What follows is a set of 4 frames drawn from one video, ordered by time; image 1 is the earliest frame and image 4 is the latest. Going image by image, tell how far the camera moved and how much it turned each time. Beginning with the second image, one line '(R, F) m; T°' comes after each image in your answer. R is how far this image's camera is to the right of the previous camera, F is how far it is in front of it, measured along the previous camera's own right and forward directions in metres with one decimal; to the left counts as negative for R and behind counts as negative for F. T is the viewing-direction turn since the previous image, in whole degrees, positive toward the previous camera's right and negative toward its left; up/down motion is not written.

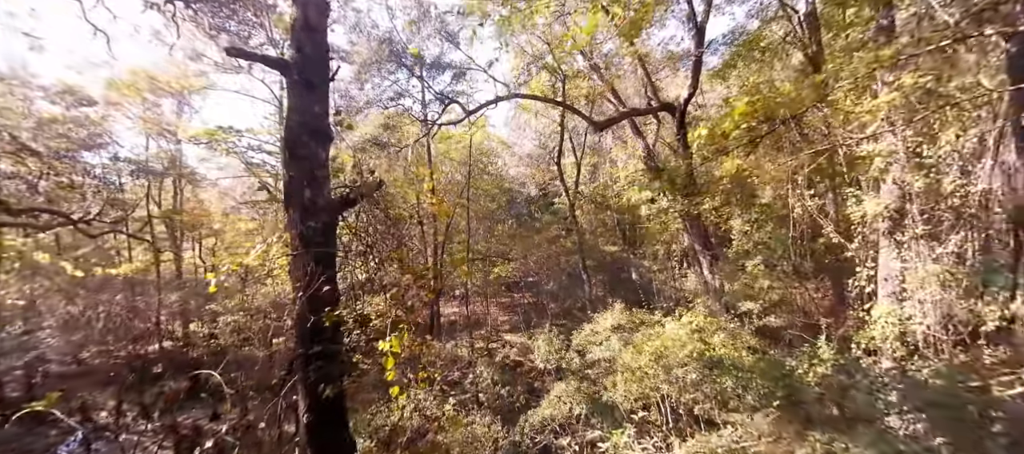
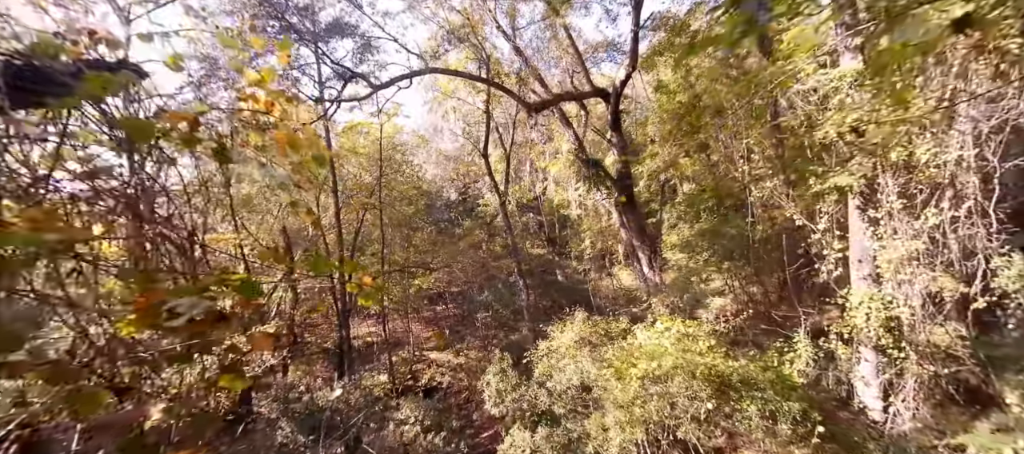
(-0.1, +1.3) m; +10°
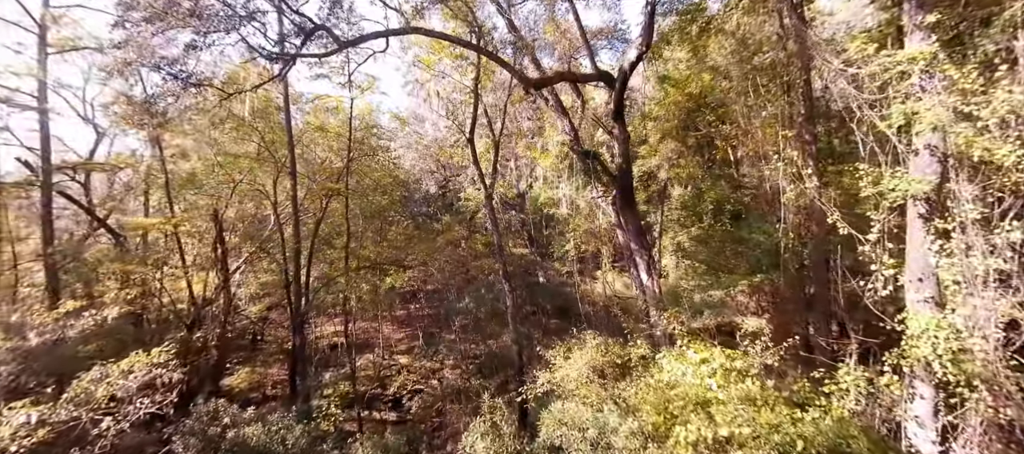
(-0.1, +1.1) m; +3°
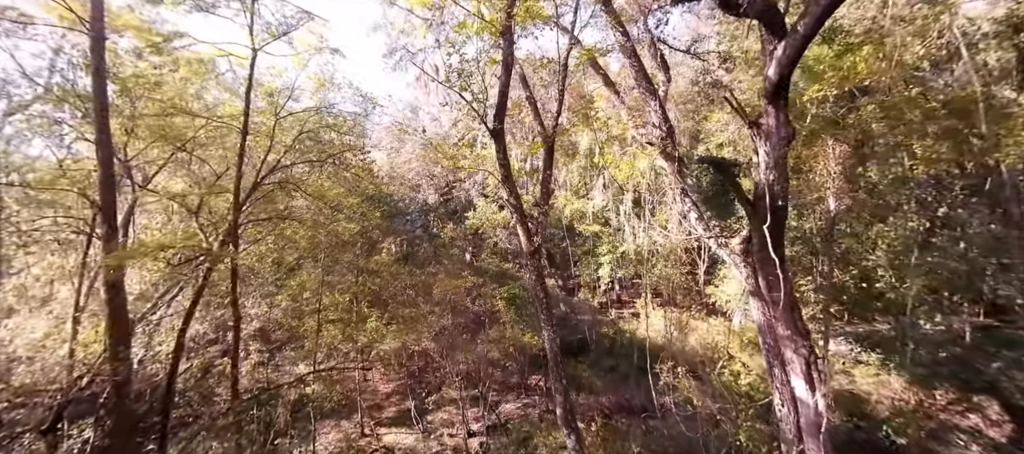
(-0.5, +3.8) m; 0°
